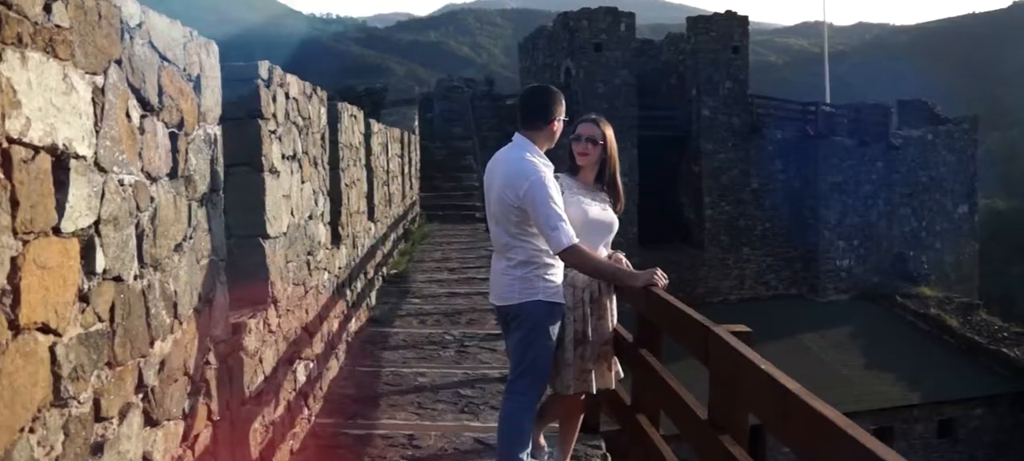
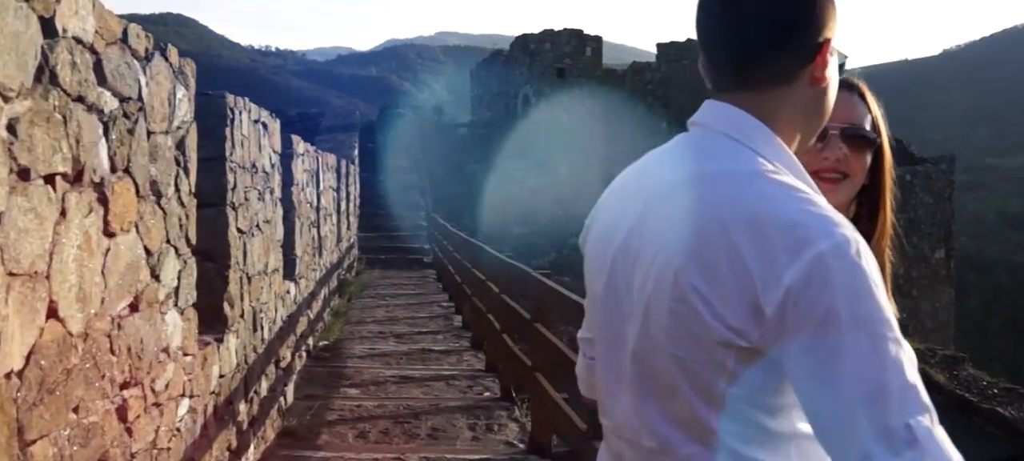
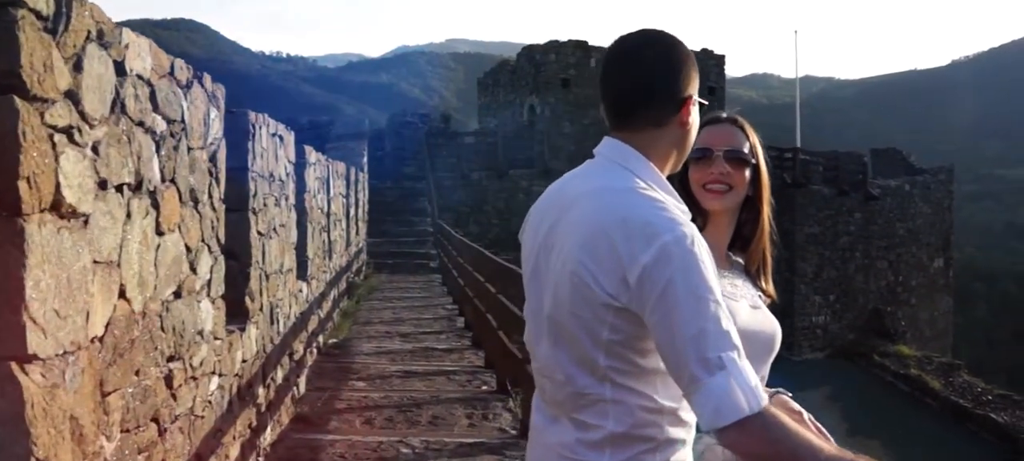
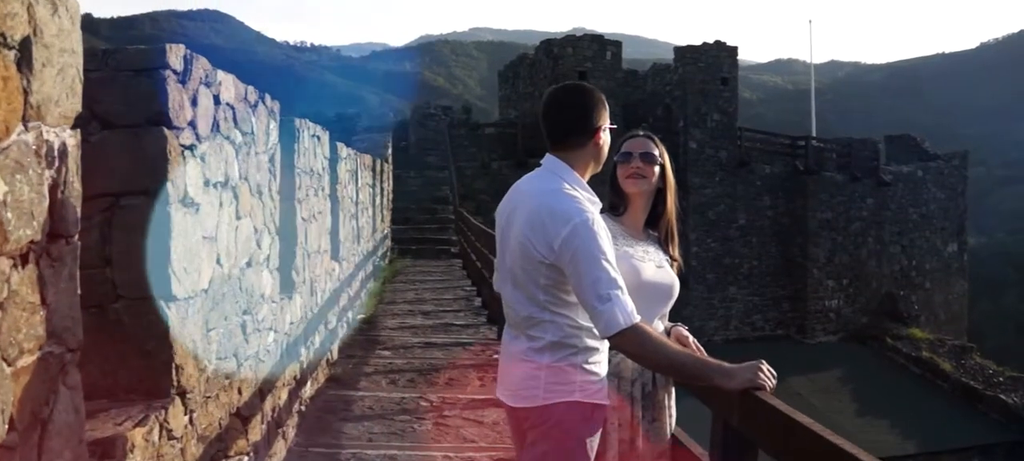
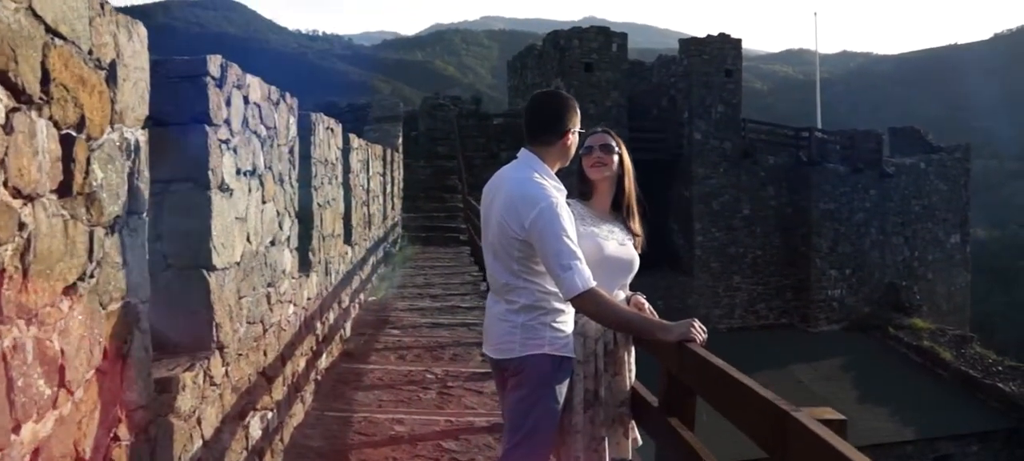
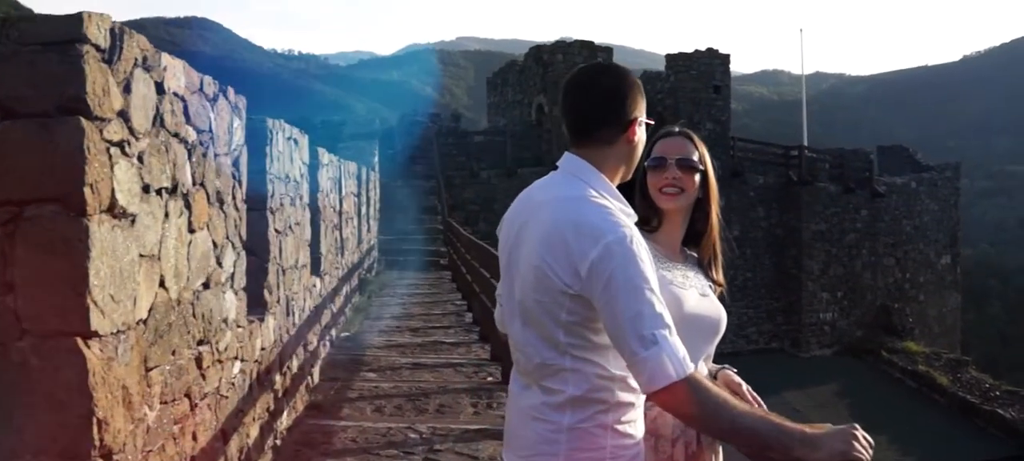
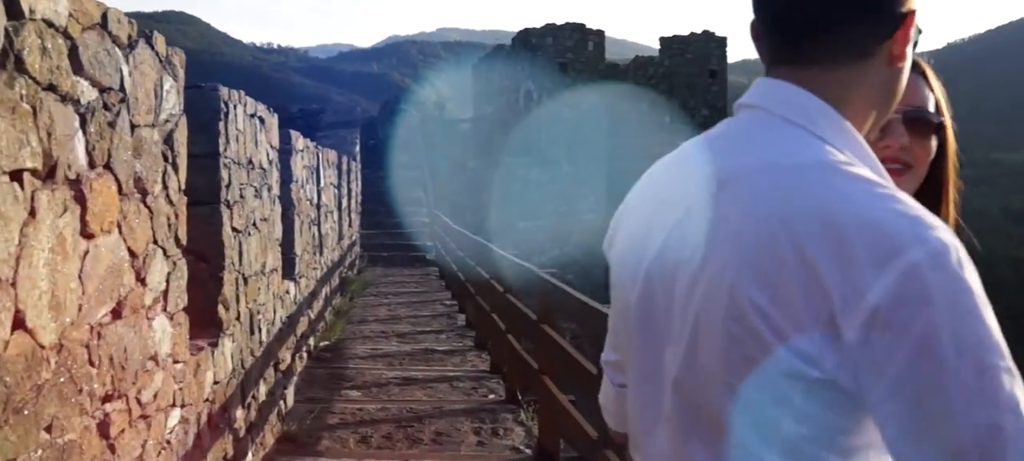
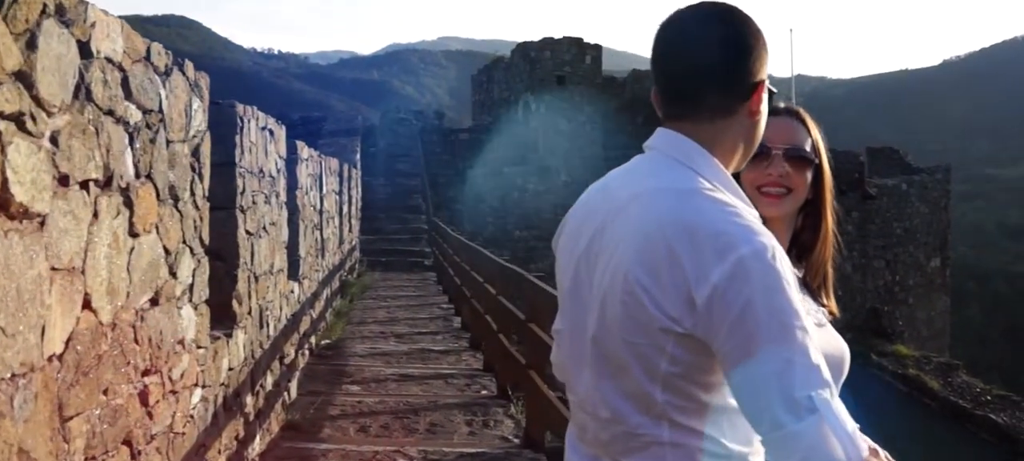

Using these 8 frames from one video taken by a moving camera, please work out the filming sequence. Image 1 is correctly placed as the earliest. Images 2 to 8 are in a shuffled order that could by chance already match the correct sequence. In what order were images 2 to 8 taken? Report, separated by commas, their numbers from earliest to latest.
5, 4, 6, 3, 8, 2, 7
